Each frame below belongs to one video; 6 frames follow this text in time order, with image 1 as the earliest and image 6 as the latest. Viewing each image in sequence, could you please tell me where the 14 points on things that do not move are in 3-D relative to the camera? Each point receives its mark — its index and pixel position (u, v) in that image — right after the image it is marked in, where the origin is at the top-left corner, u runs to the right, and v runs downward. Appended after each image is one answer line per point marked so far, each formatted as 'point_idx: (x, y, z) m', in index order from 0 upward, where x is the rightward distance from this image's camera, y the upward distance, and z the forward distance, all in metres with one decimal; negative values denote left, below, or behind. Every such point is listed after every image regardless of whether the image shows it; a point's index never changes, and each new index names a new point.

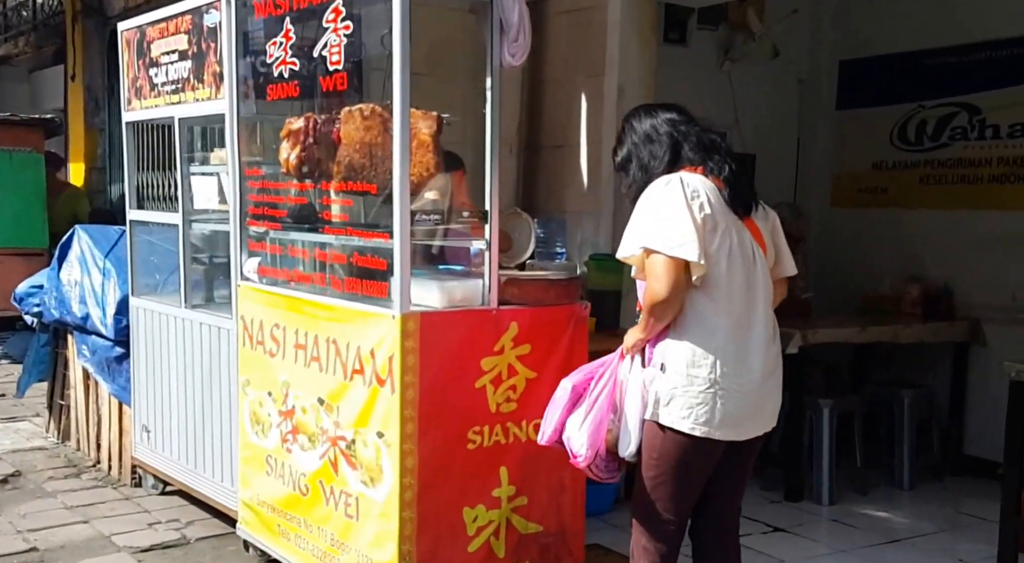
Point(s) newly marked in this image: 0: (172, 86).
0: (-1.6, +1.0, +5.7) m
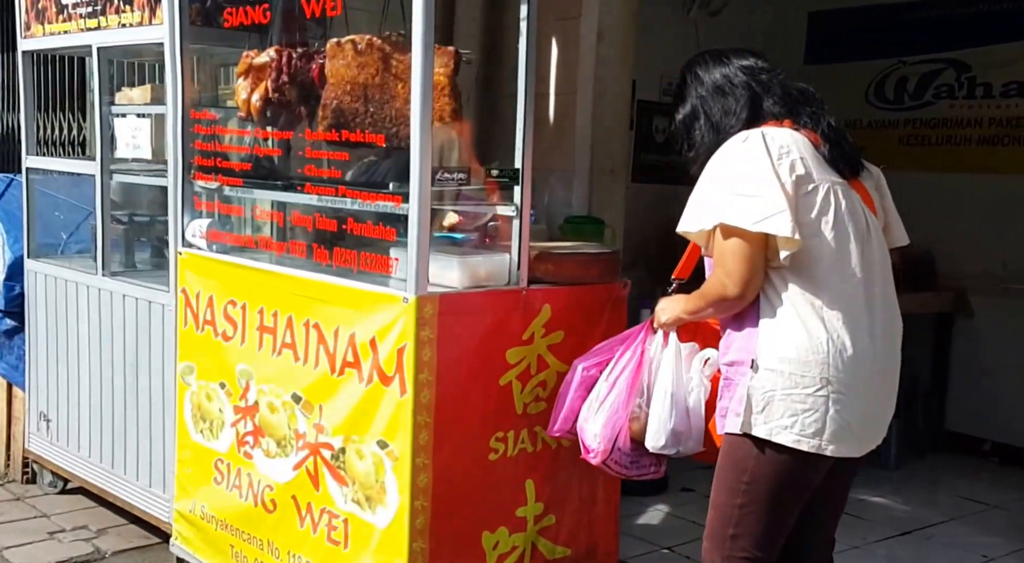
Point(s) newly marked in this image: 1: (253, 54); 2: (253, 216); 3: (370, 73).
0: (-1.7, +1.1, +4.7) m
1: (-0.9, +0.8, +4.1) m
2: (-0.8, +0.2, +4.0) m
3: (-0.4, +0.6, +3.5) m
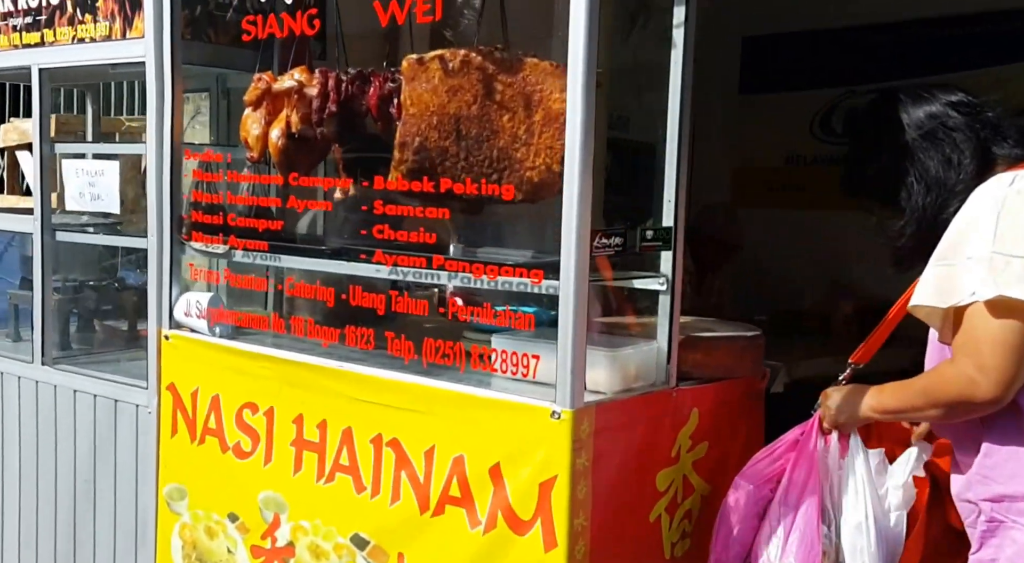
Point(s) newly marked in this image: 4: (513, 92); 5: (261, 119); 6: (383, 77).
0: (-1.5, +0.8, +3.7) m
1: (-0.7, +0.6, +3.2) m
2: (-0.6, 0.0, +3.1) m
3: (-0.1, +0.4, +2.6) m
4: (0.0, +0.4, +2.6) m
5: (-0.7, +0.4, +3.2) m
6: (-0.3, +0.5, +3.0) m
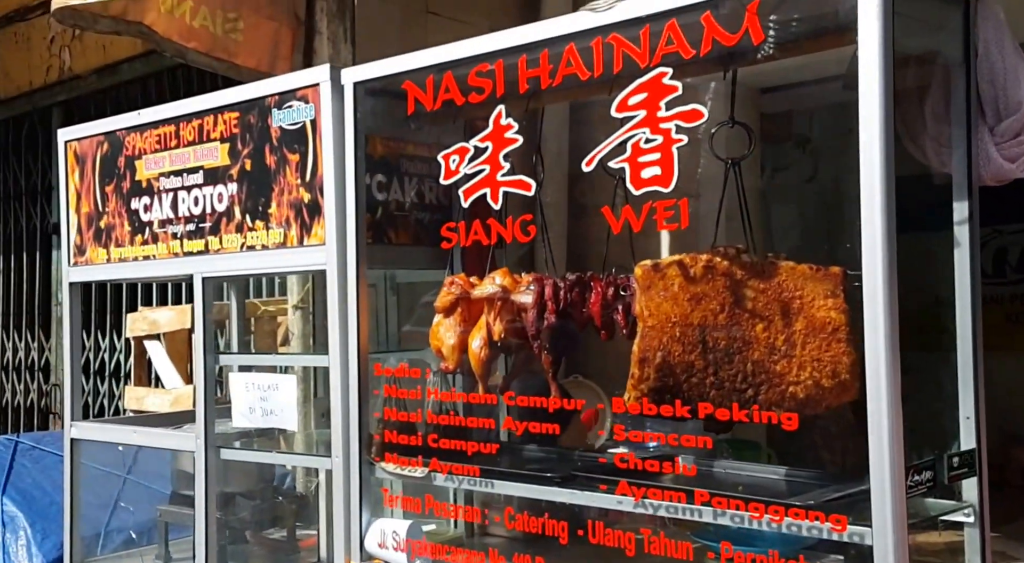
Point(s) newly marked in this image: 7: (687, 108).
0: (-1.0, +0.2, +3.5) m
1: (-0.1, 0.0, +3.0) m
2: (0.0, -0.6, +2.8) m
3: (+0.4, -0.1, +2.3) m
4: (+0.5, 0.0, +2.4) m
5: (-0.1, -0.1, +3.0) m
6: (+0.2, 0.0, +2.8) m
7: (+0.4, +0.4, +2.5) m
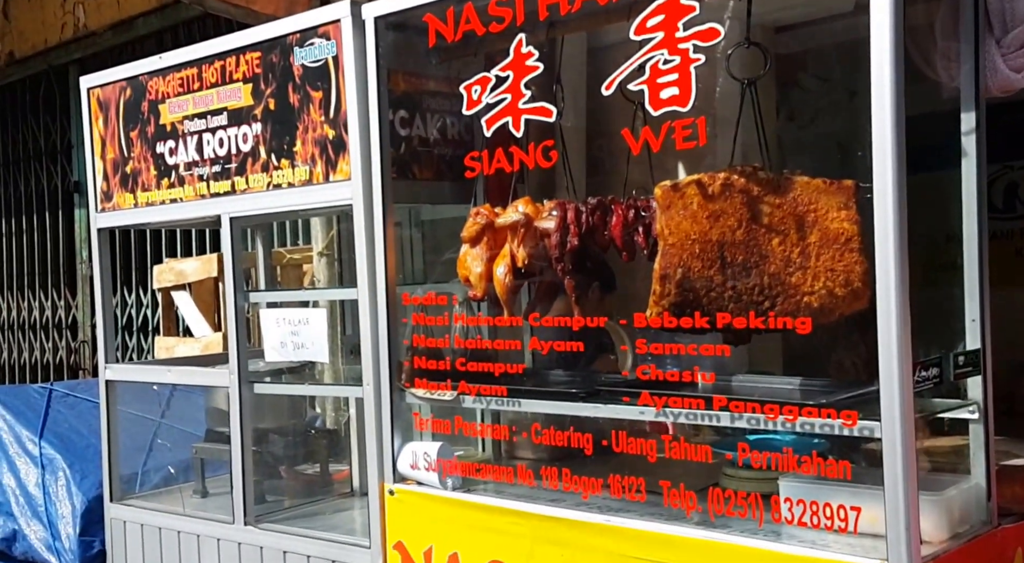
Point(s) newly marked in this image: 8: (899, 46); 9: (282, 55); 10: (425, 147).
0: (-0.9, +0.4, +3.6) m
1: (-0.1, +0.2, +3.1) m
2: (0.0, -0.4, +2.9) m
3: (+0.4, +0.1, +2.4) m
4: (+0.6, +0.1, +2.4) m
5: (-0.1, +0.1, +3.1) m
6: (+0.3, +0.2, +2.8) m
7: (+0.4, +0.6, +2.6) m
8: (+0.7, +0.4, +2.2) m
9: (-0.7, +0.7, +3.4) m
10: (-0.2, +0.4, +3.2) m
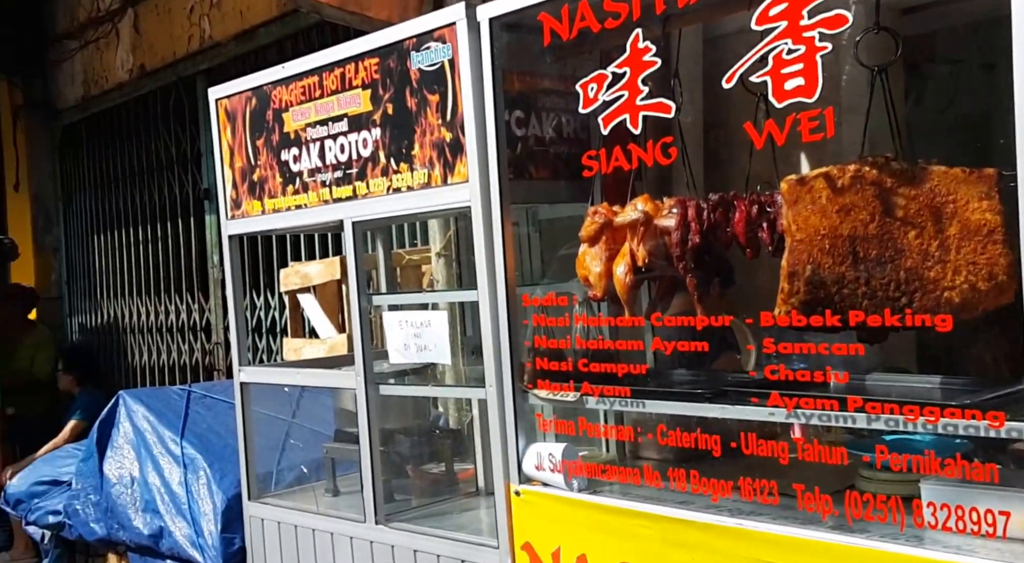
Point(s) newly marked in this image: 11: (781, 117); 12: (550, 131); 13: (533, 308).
0: (-0.5, +0.3, +3.7) m
1: (+0.2, +0.2, +3.0) m
2: (+0.3, -0.4, +2.9) m
3: (+0.7, +0.1, +2.3) m
4: (+0.8, +0.2, +2.3) m
5: (+0.2, +0.1, +3.0) m
6: (+0.6, +0.2, +2.8) m
7: (+0.7, +0.6, +2.5) m
8: (+0.9, +0.5, +2.1) m
9: (-0.3, +0.6, +3.4) m
10: (+0.1, +0.4, +3.2) m
11: (+0.6, +0.4, +2.6) m
12: (+0.1, +0.4, +3.2) m
13: (+0.1, -0.1, +3.1) m
